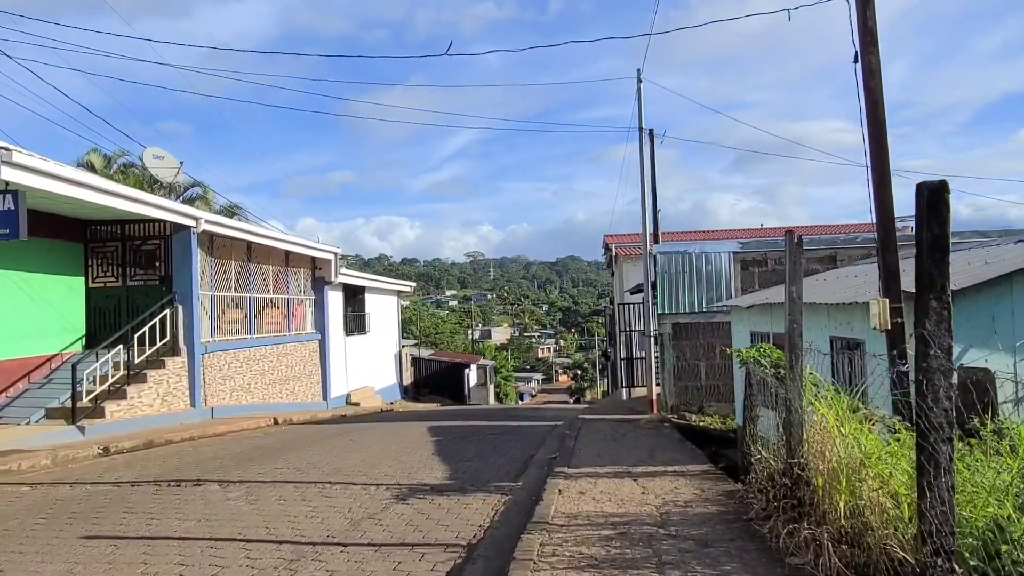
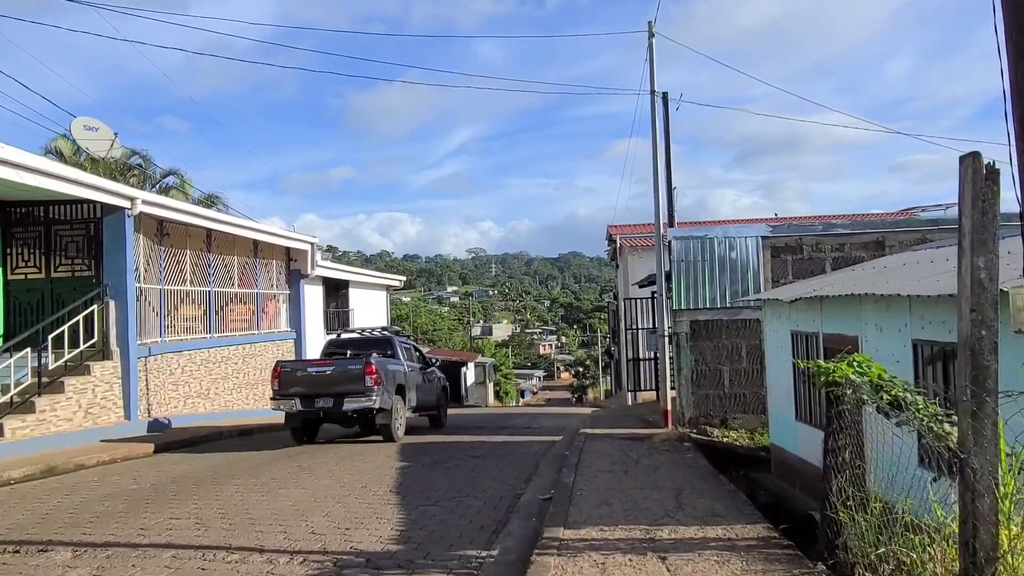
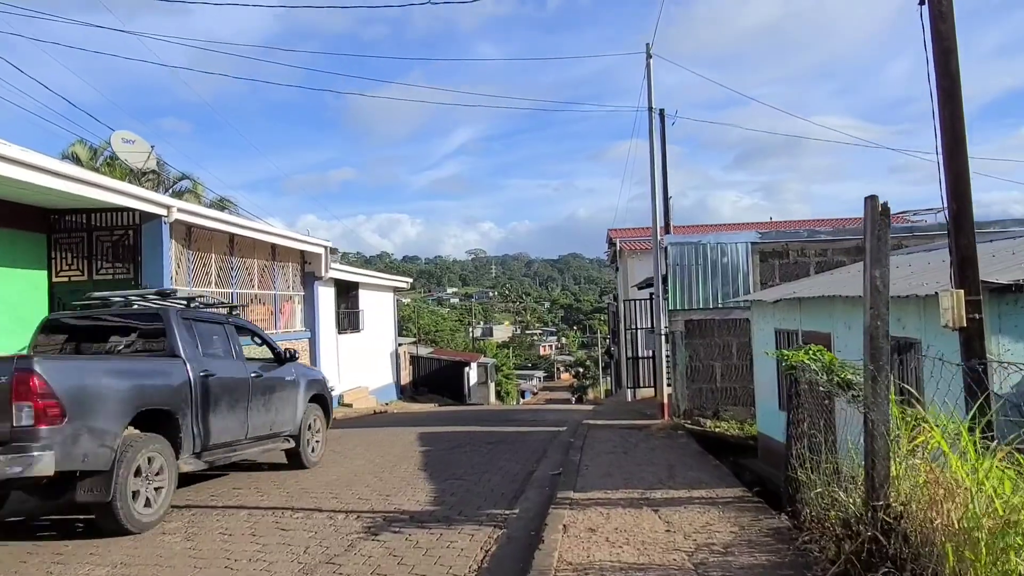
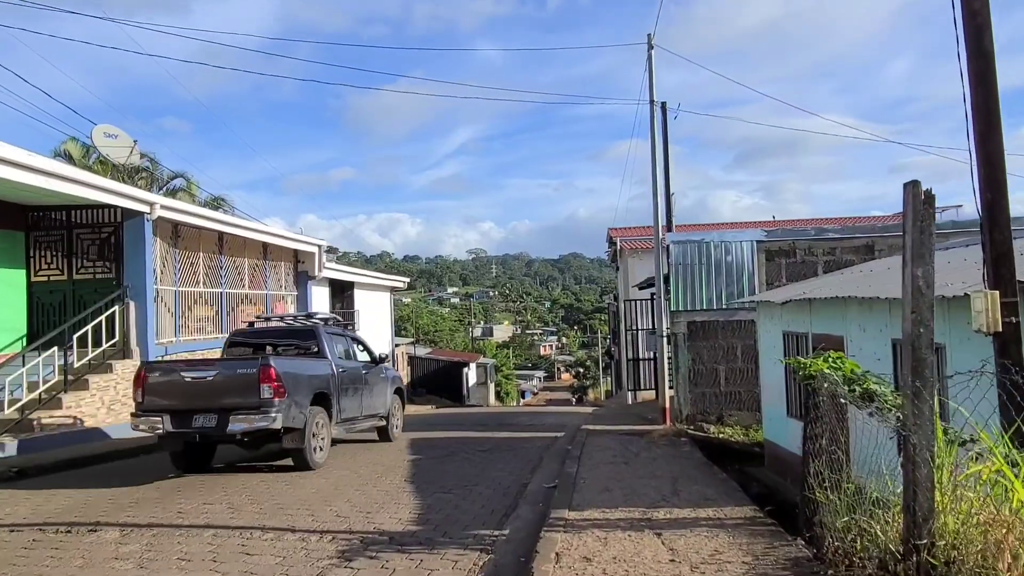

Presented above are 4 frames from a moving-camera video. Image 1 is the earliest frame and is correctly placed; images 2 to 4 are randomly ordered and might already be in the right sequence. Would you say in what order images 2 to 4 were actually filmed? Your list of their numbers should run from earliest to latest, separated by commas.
3, 4, 2
